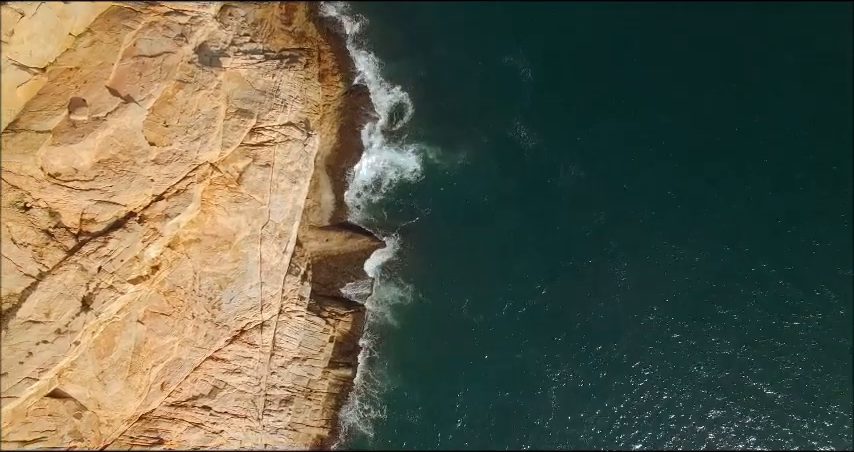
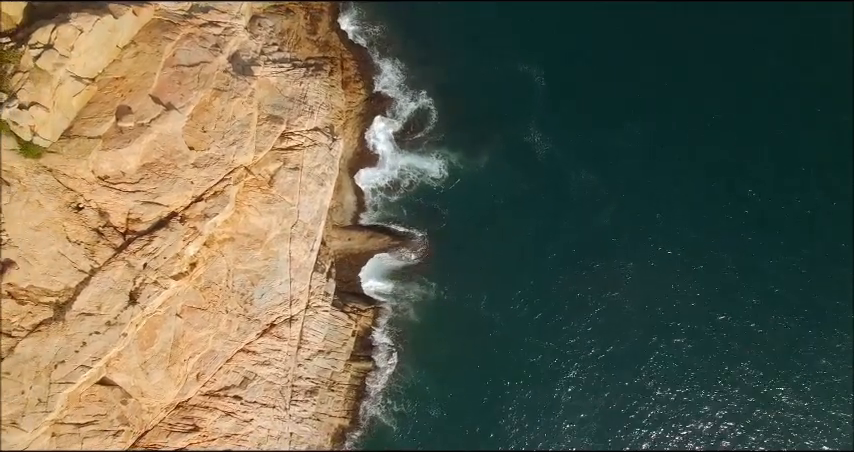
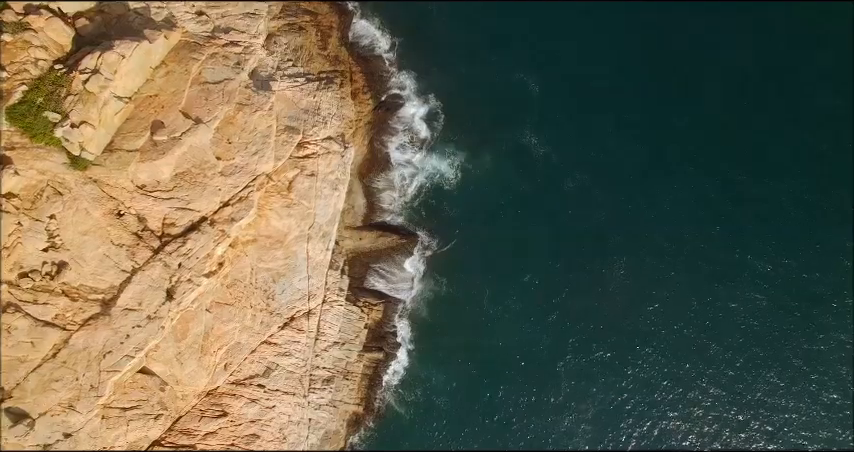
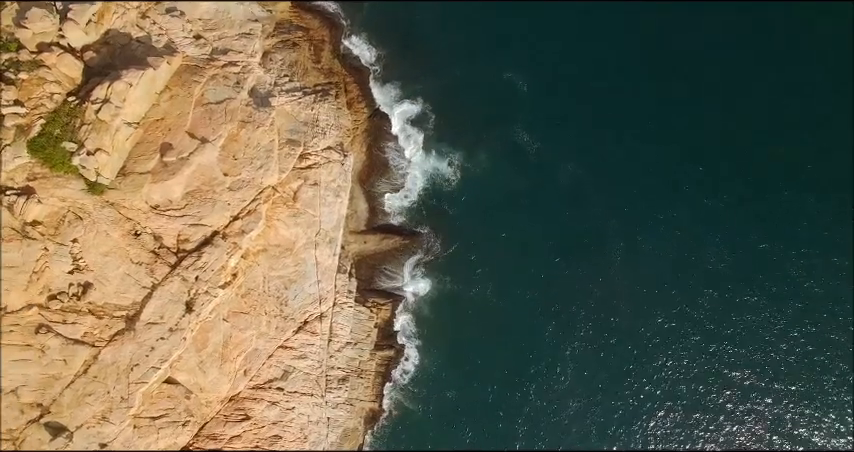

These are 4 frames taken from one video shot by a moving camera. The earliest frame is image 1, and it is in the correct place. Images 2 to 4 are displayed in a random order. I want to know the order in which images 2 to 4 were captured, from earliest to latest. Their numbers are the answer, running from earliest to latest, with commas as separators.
2, 3, 4
